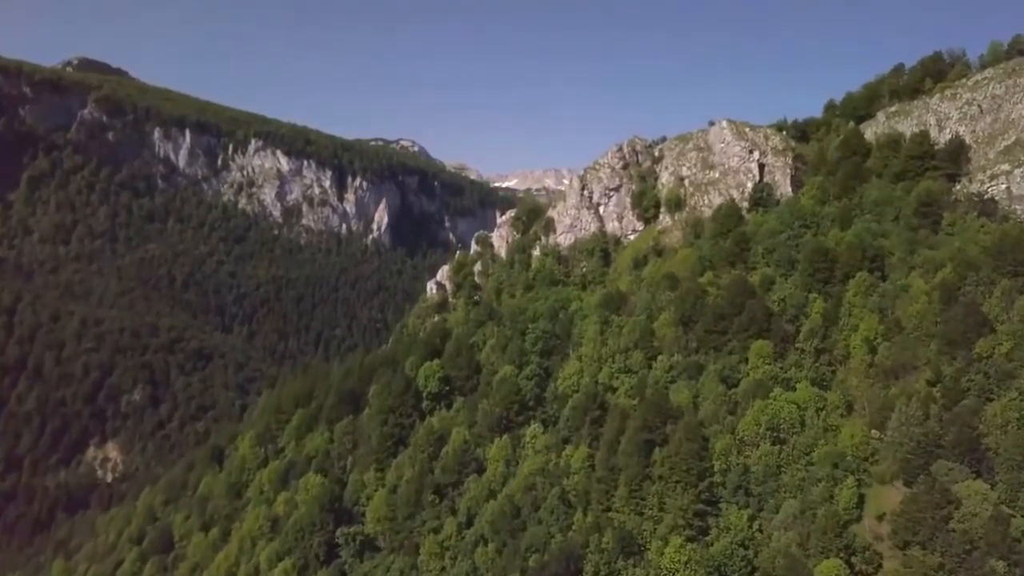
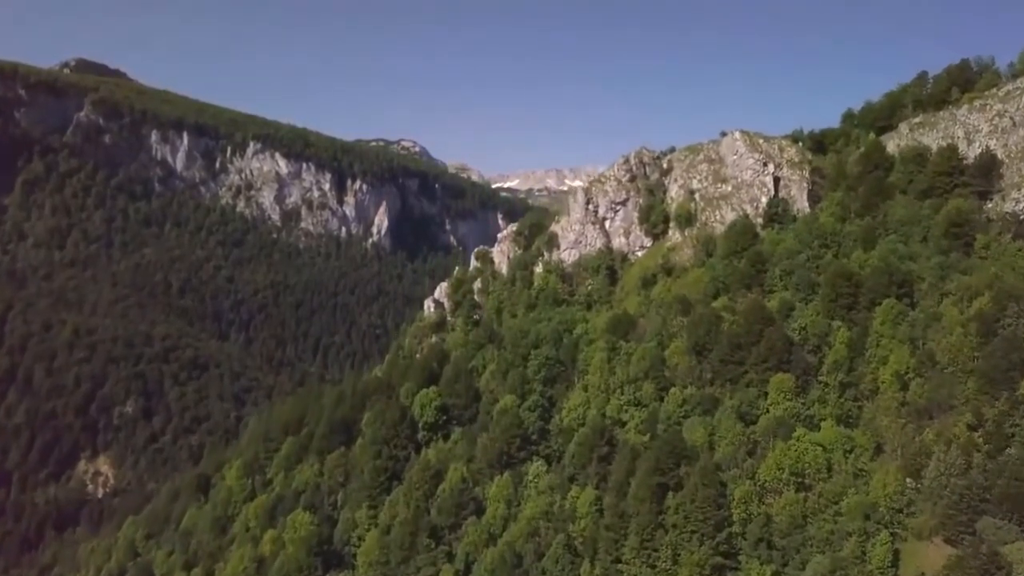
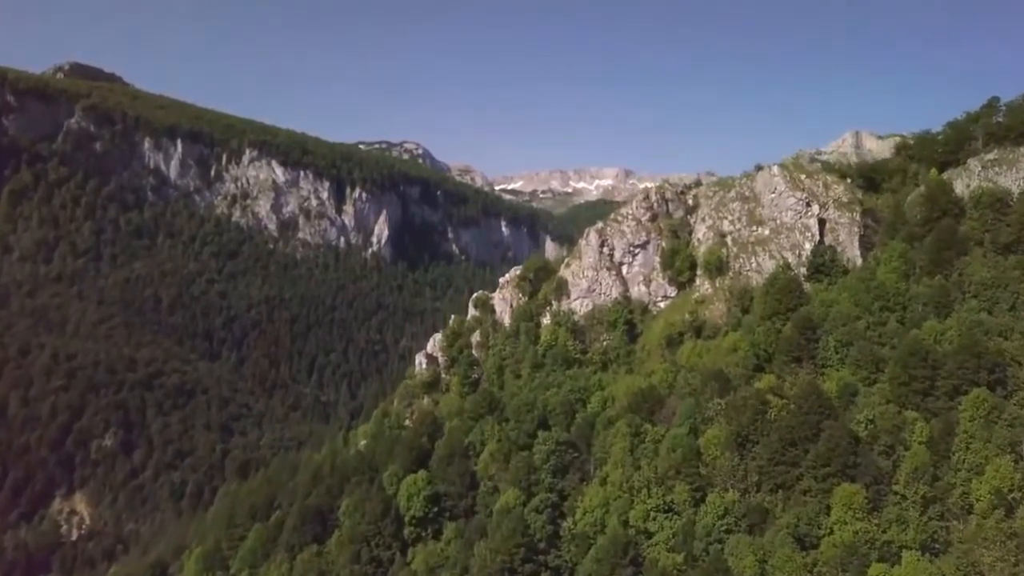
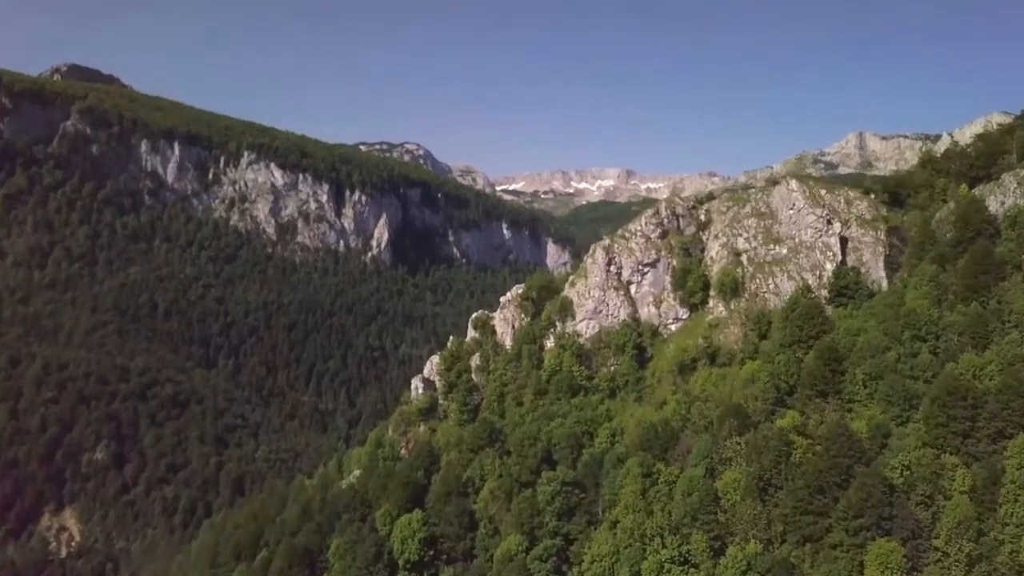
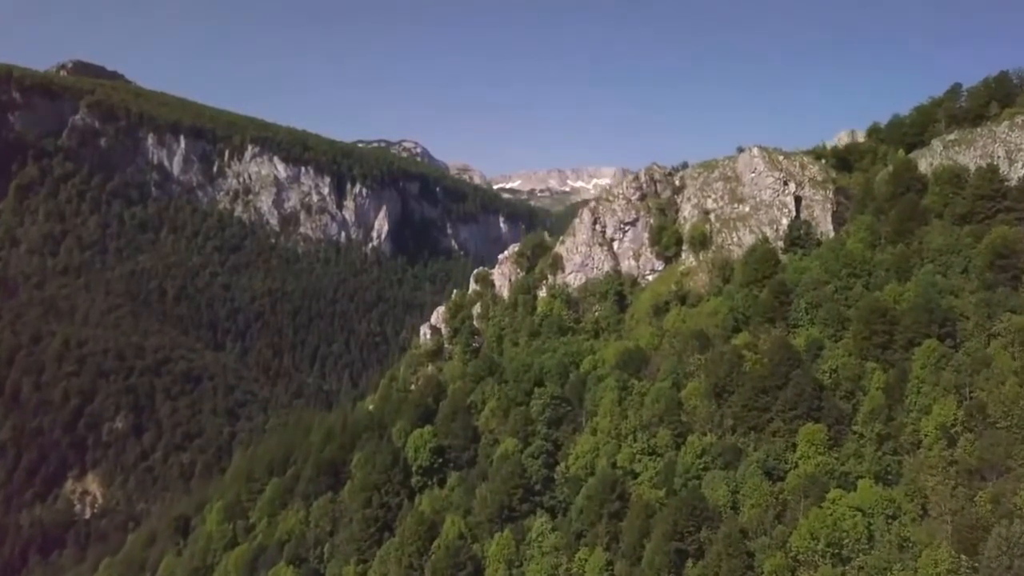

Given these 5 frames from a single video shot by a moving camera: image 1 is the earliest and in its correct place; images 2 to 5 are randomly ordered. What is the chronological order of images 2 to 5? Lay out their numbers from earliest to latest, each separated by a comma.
2, 5, 3, 4
